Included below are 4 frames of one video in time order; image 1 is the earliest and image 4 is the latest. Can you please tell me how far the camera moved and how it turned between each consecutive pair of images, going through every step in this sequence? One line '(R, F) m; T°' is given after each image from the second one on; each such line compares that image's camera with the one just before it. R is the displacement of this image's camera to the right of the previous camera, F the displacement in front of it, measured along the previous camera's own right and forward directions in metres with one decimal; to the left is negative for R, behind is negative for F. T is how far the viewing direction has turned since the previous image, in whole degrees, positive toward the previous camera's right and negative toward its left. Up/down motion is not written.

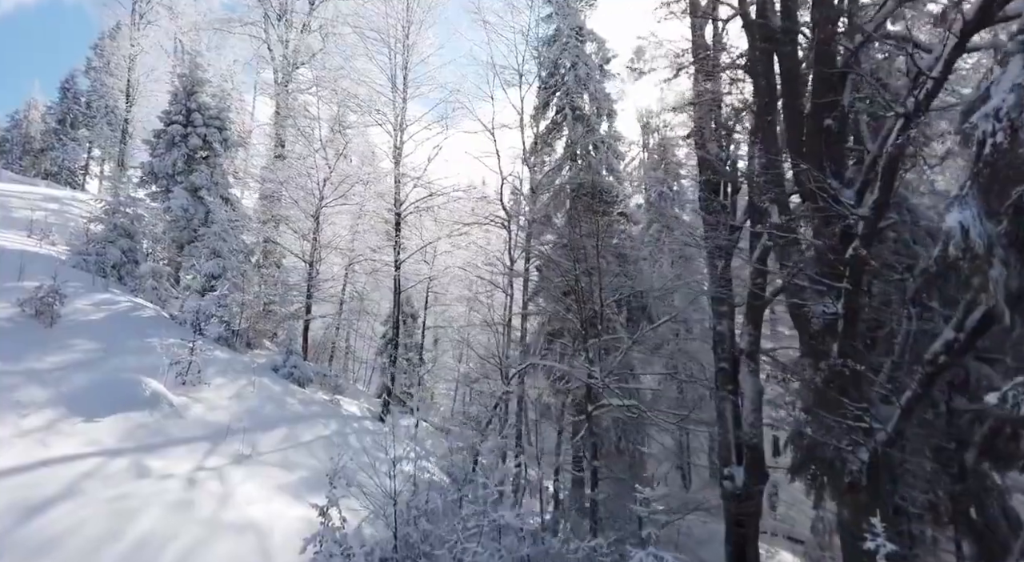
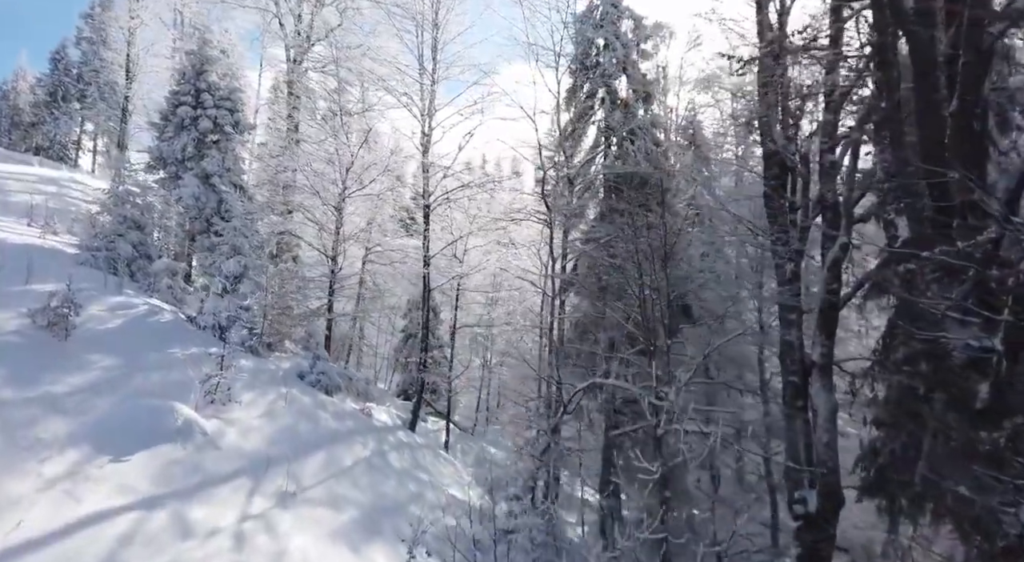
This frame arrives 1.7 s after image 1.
(-0.9, +0.9) m; 0°
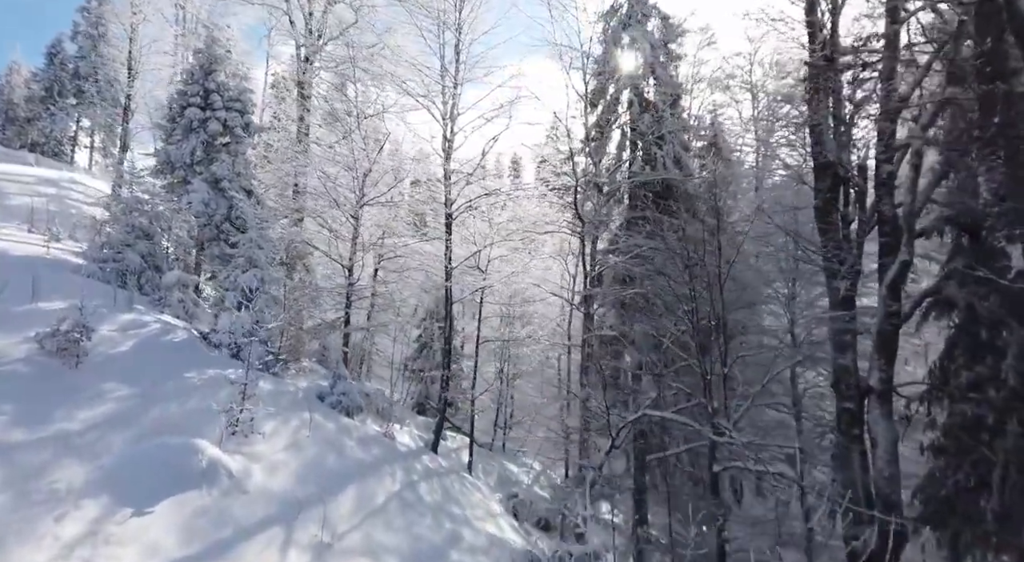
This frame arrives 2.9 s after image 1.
(-0.6, +0.6) m; 0°
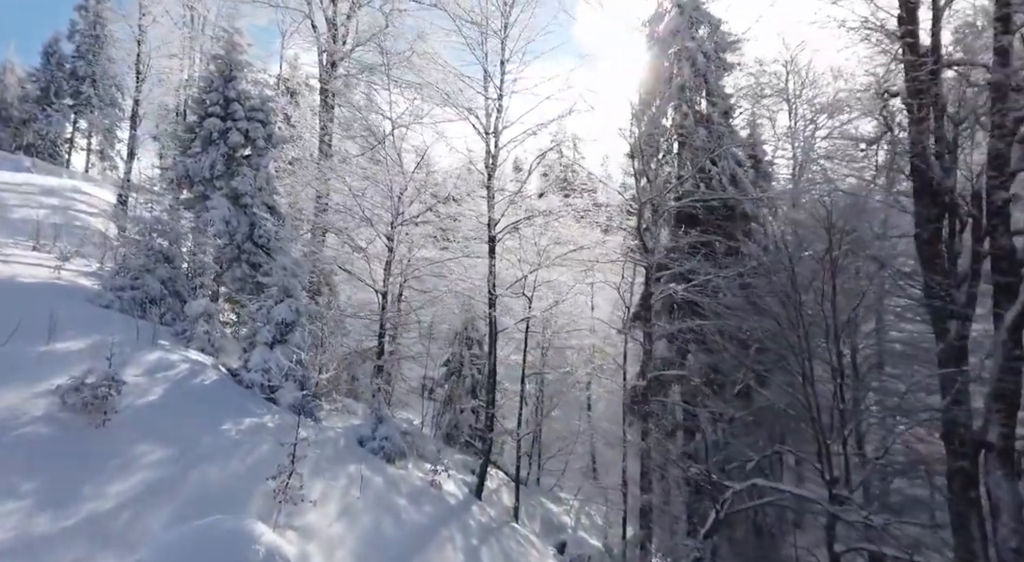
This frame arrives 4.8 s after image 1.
(-1.0, +0.9) m; 0°
